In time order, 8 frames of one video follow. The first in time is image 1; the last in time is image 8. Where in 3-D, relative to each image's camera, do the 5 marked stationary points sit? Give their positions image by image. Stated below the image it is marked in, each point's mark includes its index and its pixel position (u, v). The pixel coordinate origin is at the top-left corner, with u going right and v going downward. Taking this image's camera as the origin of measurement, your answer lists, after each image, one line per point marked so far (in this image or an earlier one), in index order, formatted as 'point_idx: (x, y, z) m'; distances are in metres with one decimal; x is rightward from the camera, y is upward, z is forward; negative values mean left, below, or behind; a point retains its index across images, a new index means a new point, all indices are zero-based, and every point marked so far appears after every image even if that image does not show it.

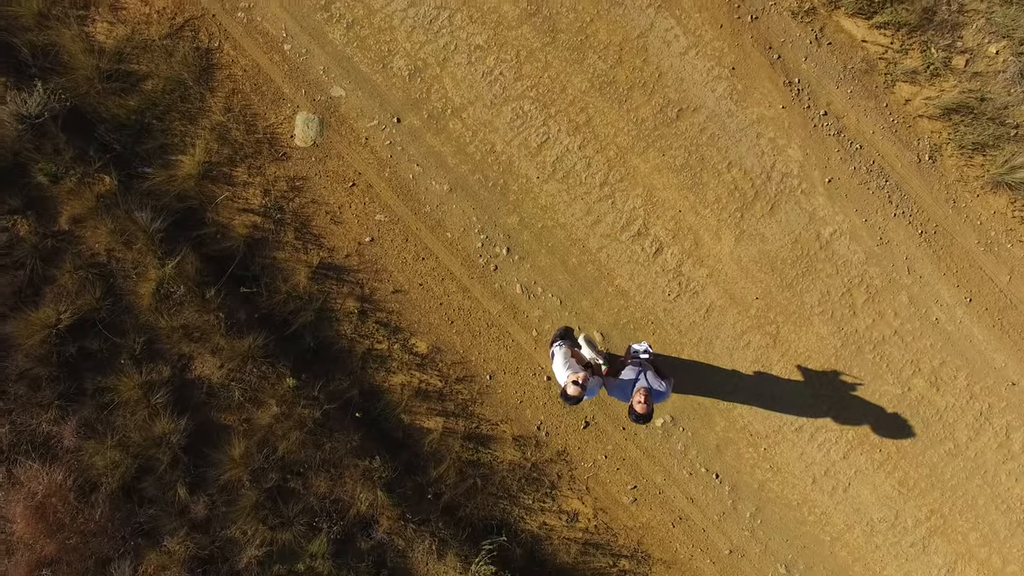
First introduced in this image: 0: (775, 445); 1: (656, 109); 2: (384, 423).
0: (+4.4, -2.7, +6.6) m
1: (+2.3, +2.9, +6.4) m
2: (-2.0, -2.2, +6.4) m
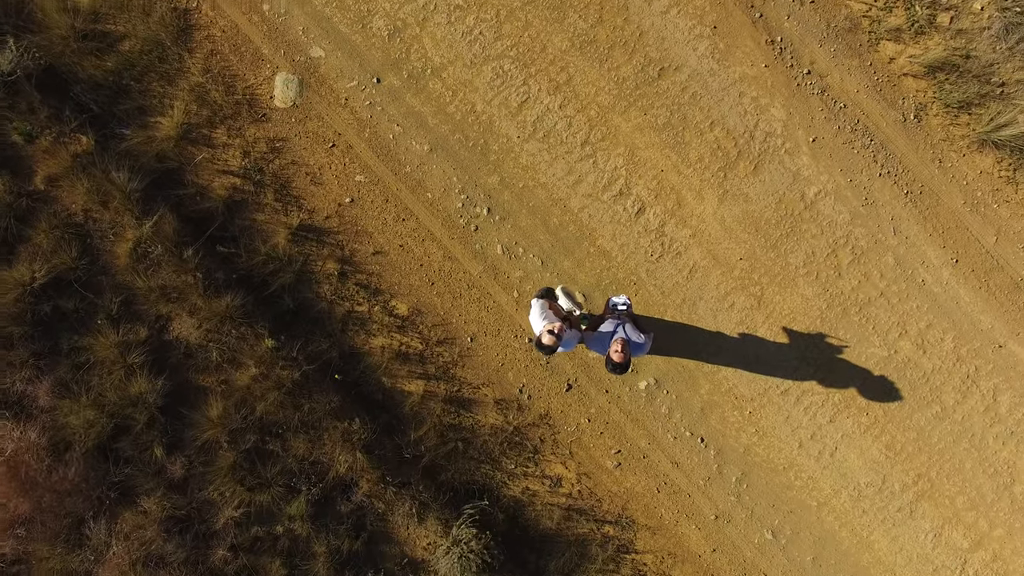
0: (+4.1, -2.0, +6.6) m
1: (+2.0, +3.6, +6.4) m
2: (-2.4, -1.6, +6.3) m
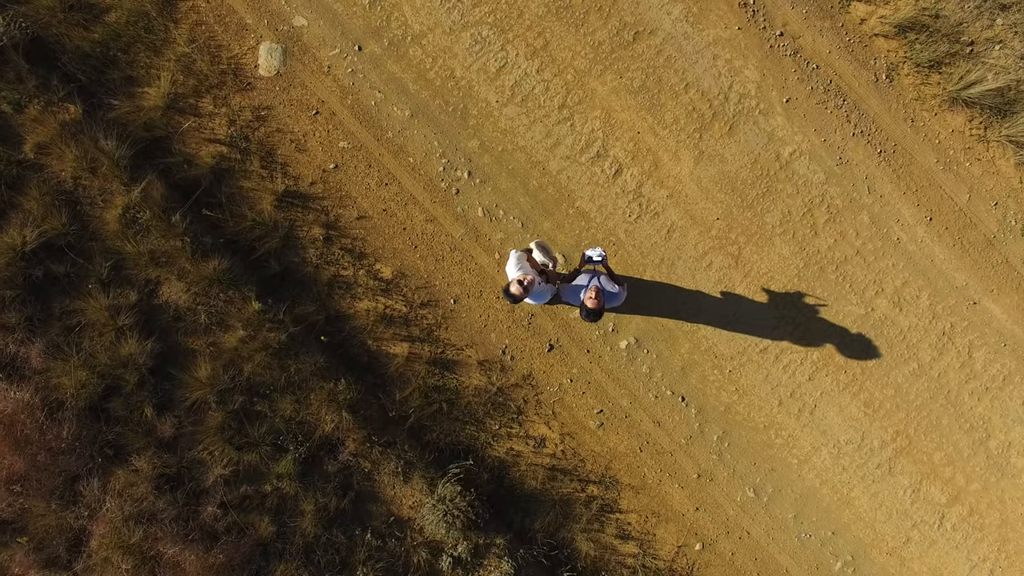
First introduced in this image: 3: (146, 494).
0: (+3.9, -1.3, +6.7) m
1: (+1.7, +4.2, +6.5) m
2: (-2.6, -1.0, +6.5) m
3: (-5.4, -3.1, +5.9) m
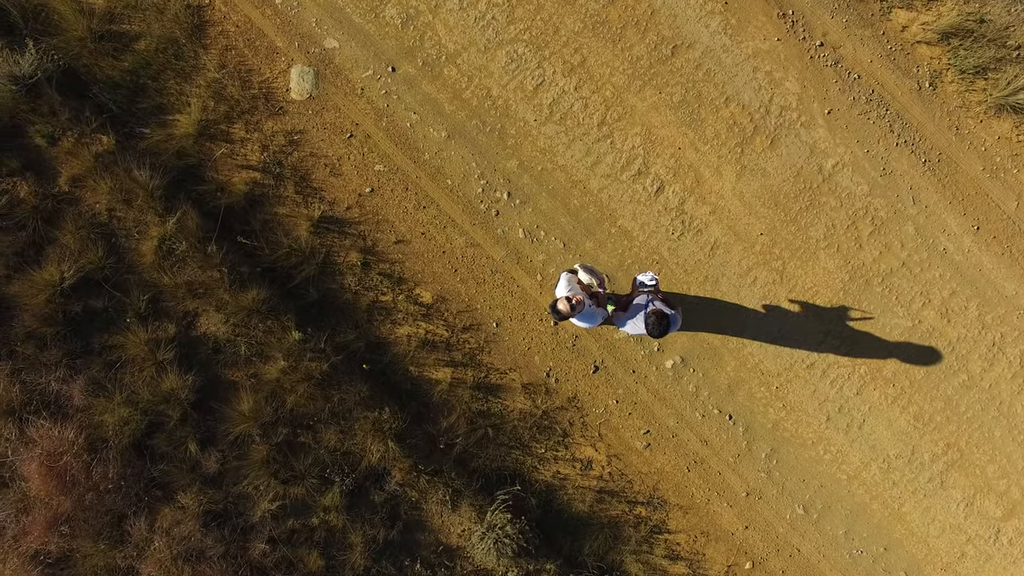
0: (+4.6, -1.6, +6.6) m
1: (+2.3, +3.9, +6.4) m
2: (-1.9, -1.4, +6.4) m
3: (-4.6, -3.6, +5.8) m
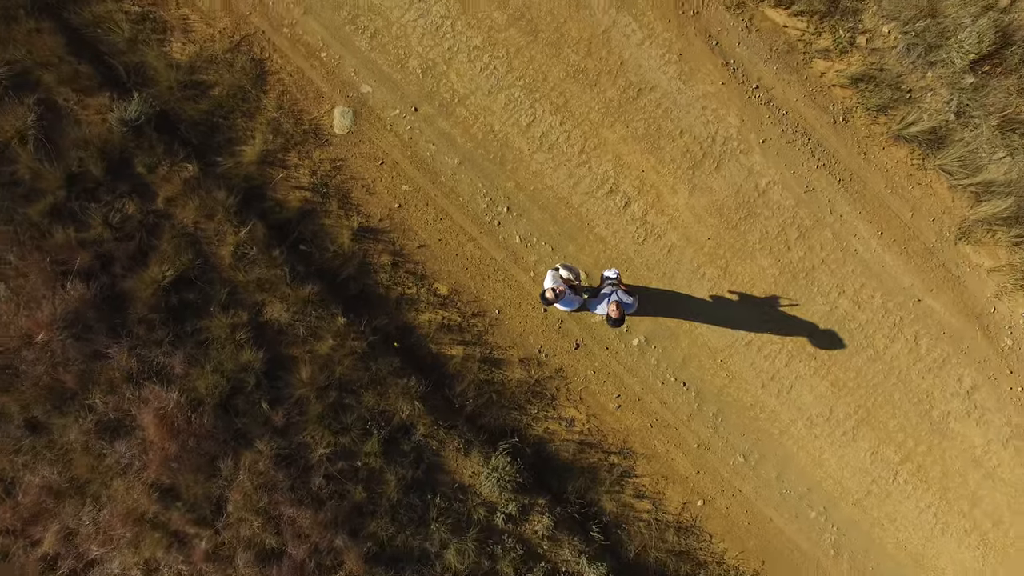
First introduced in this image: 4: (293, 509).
0: (+4.6, -1.5, +8.3) m
1: (+2.2, +4.0, +8.0) m
2: (-1.9, -1.3, +8.1) m
3: (-4.7, -3.5, +7.5) m
4: (-4.2, -4.2, +7.5) m
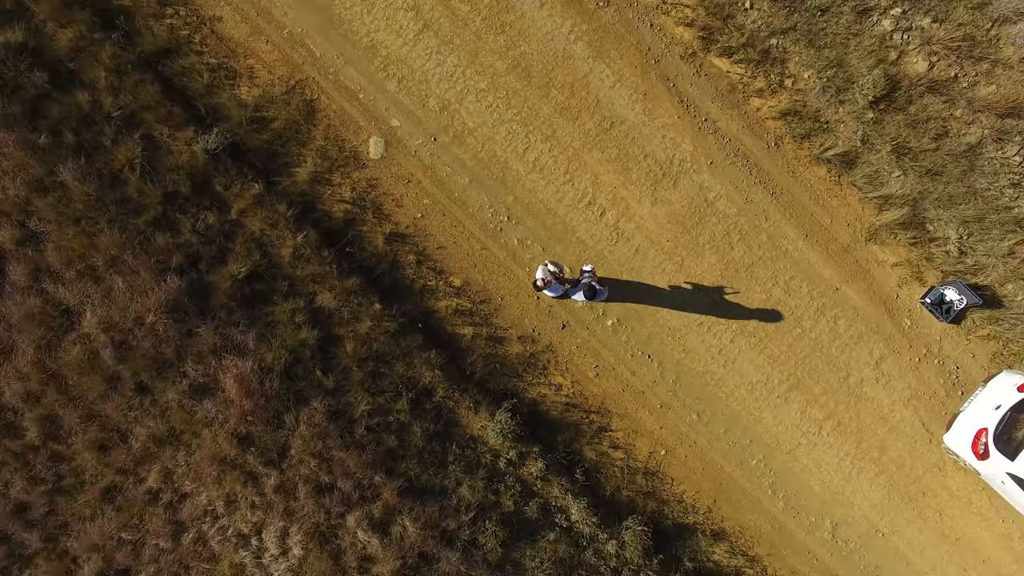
0: (+4.6, -1.3, +10.4) m
1: (+2.2, +4.2, +10.1) m
2: (-1.9, -1.1, +10.2) m
3: (-4.7, -3.3, +9.7) m
4: (-4.2, -4.0, +9.6) m
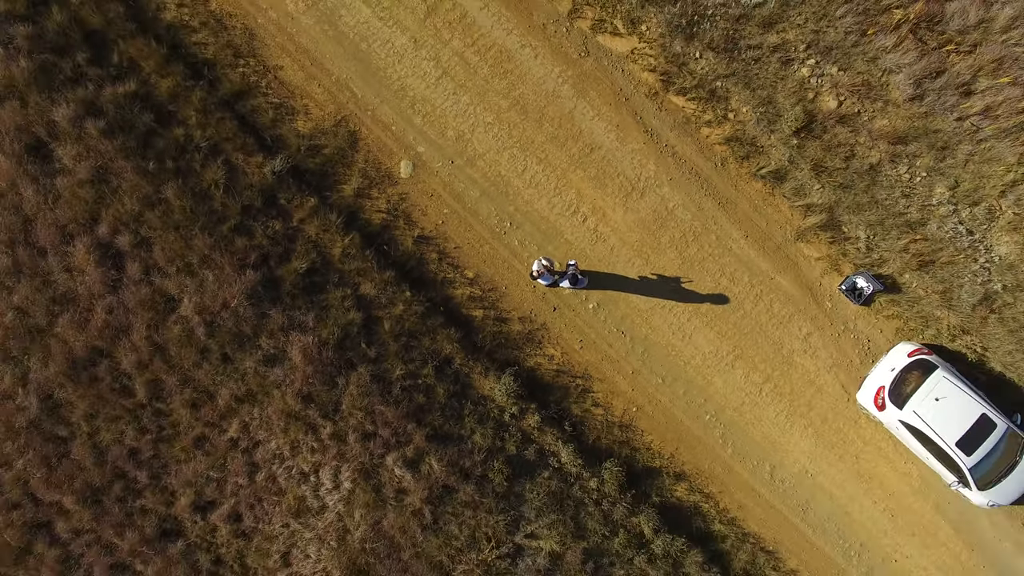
0: (+4.6, -0.9, +13.1) m
1: (+2.2, +4.5, +12.8) m
2: (-1.9, -0.8, +12.9) m
3: (-4.6, -3.0, +12.4) m
4: (-4.1, -3.8, +12.4) m
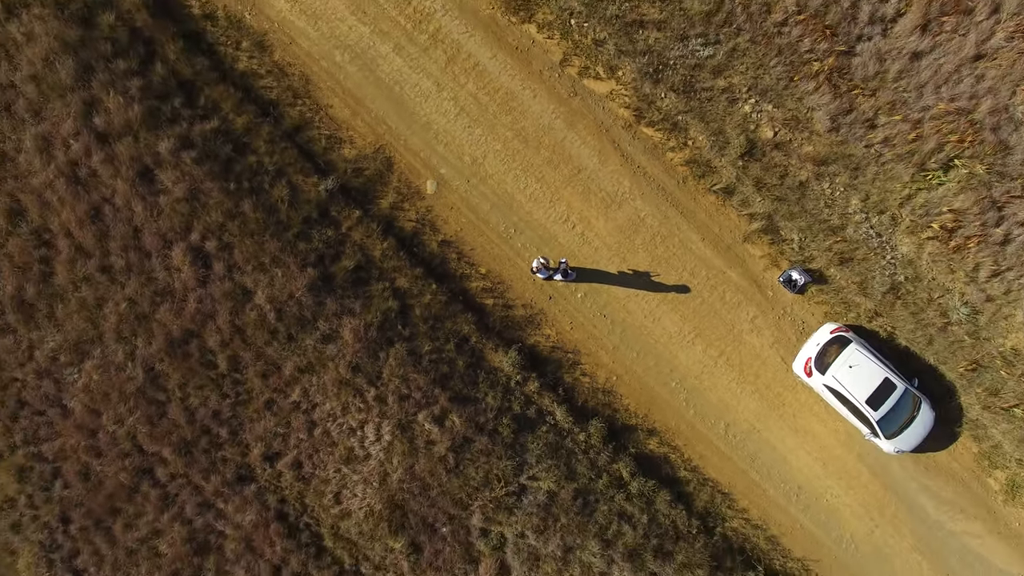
0: (+4.8, -0.6, +16.3) m
1: (+2.4, +4.8, +16.0) m
2: (-1.7, -0.6, +16.2) m
3: (-4.4, -2.8, +15.7) m
4: (-3.9, -3.5, +15.7) m
